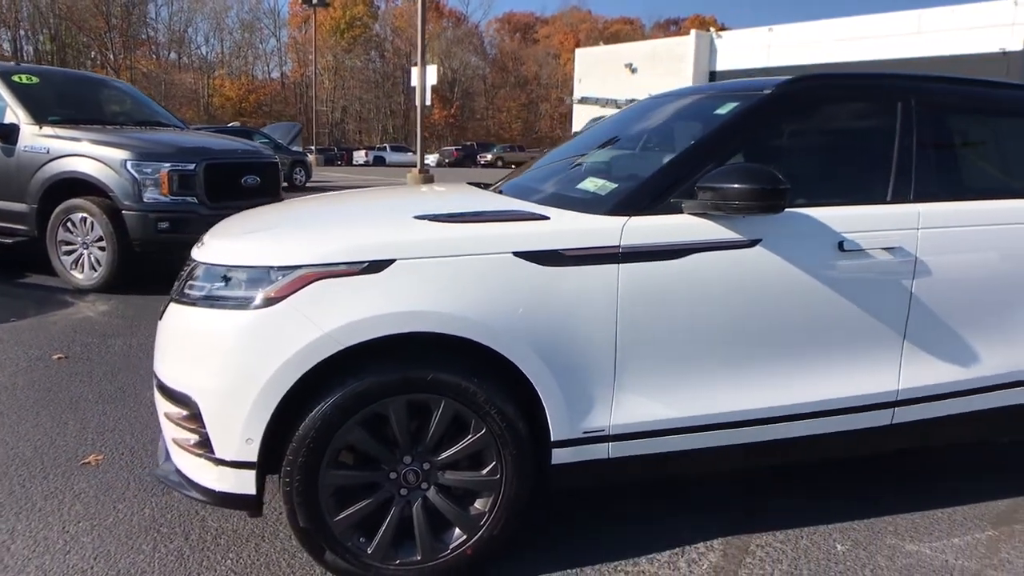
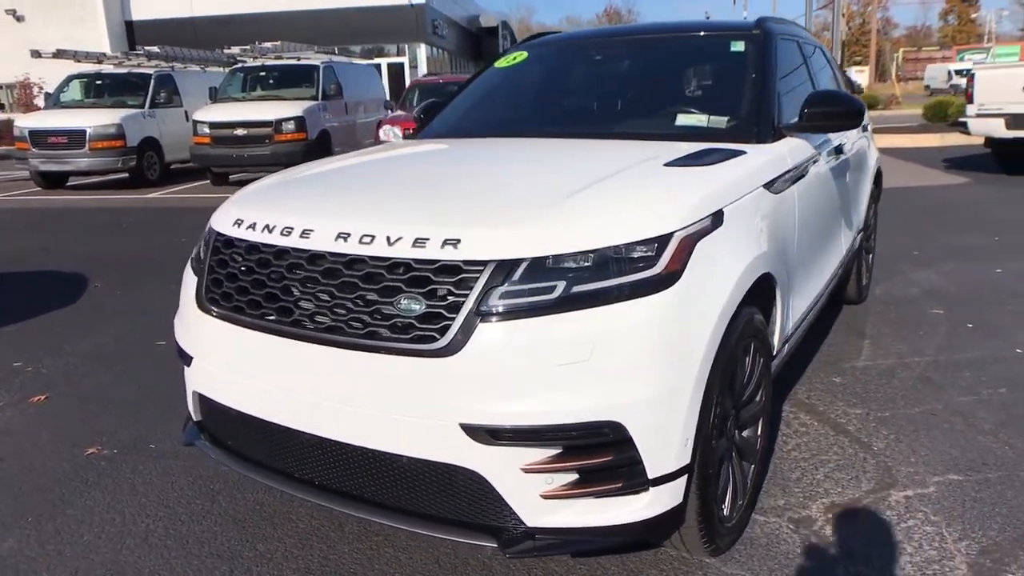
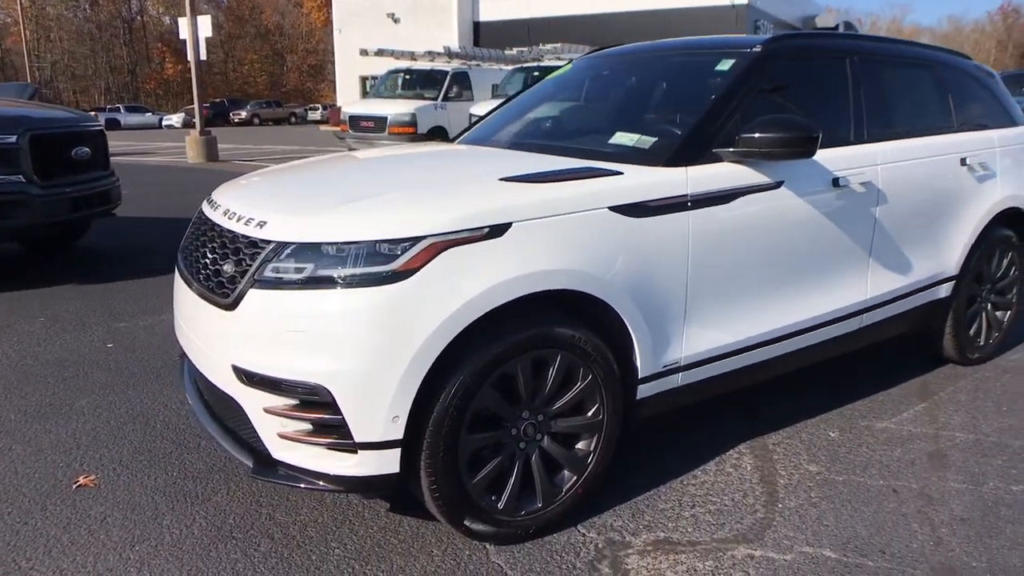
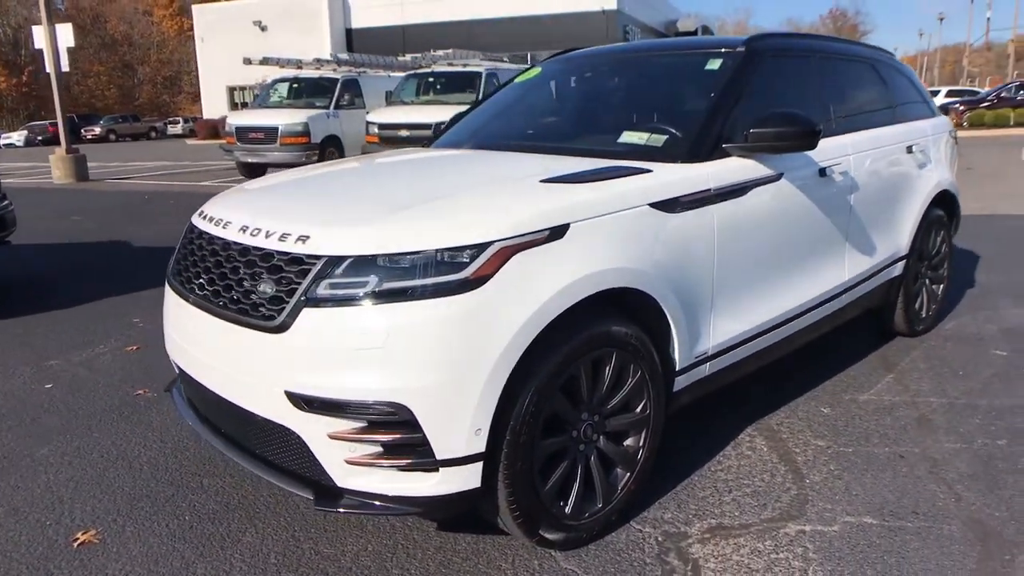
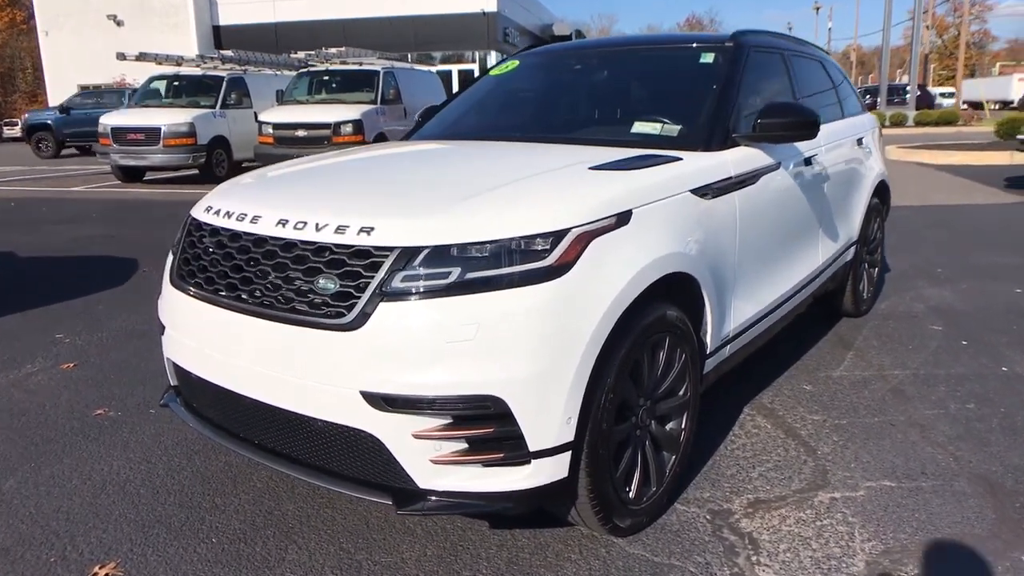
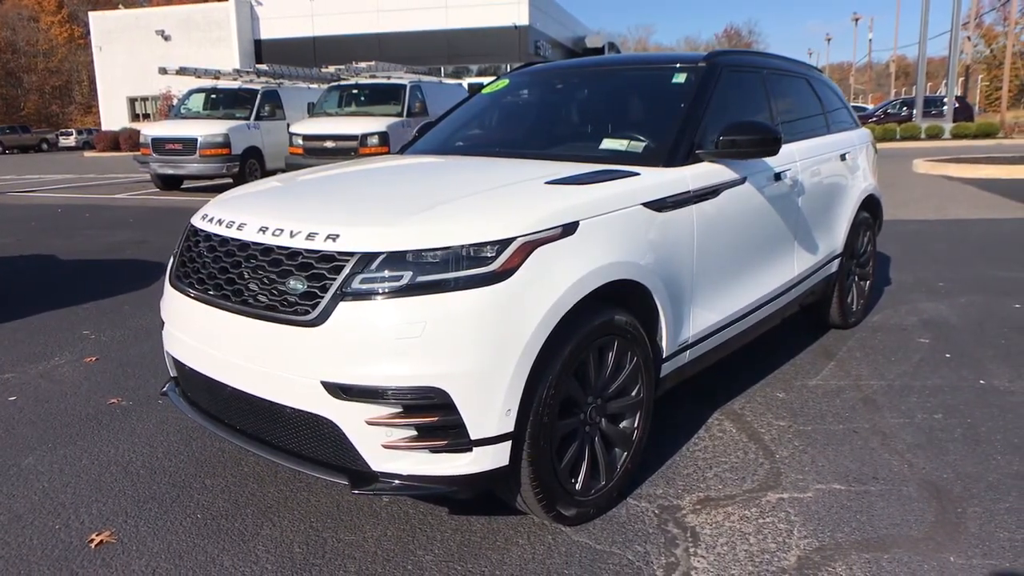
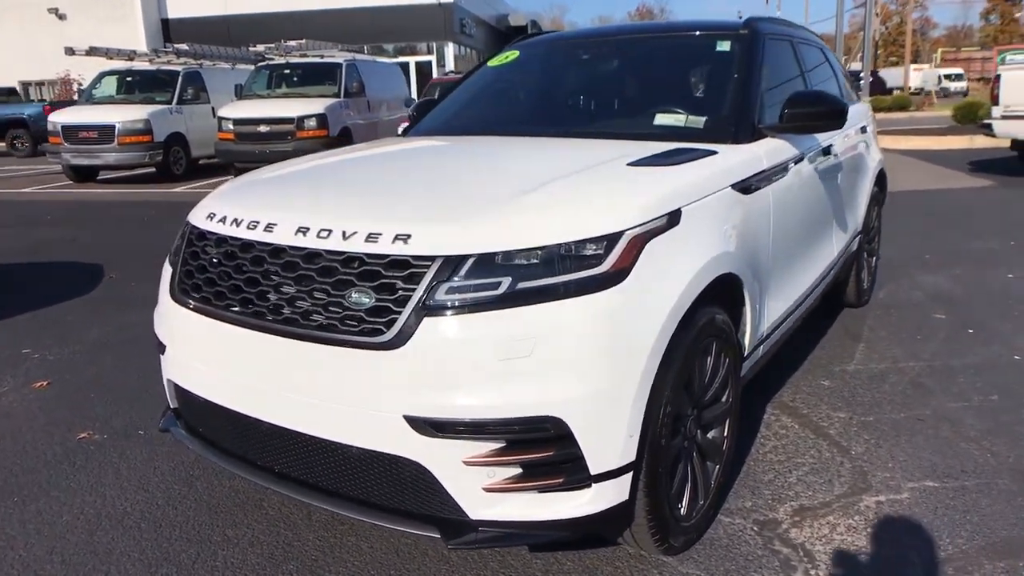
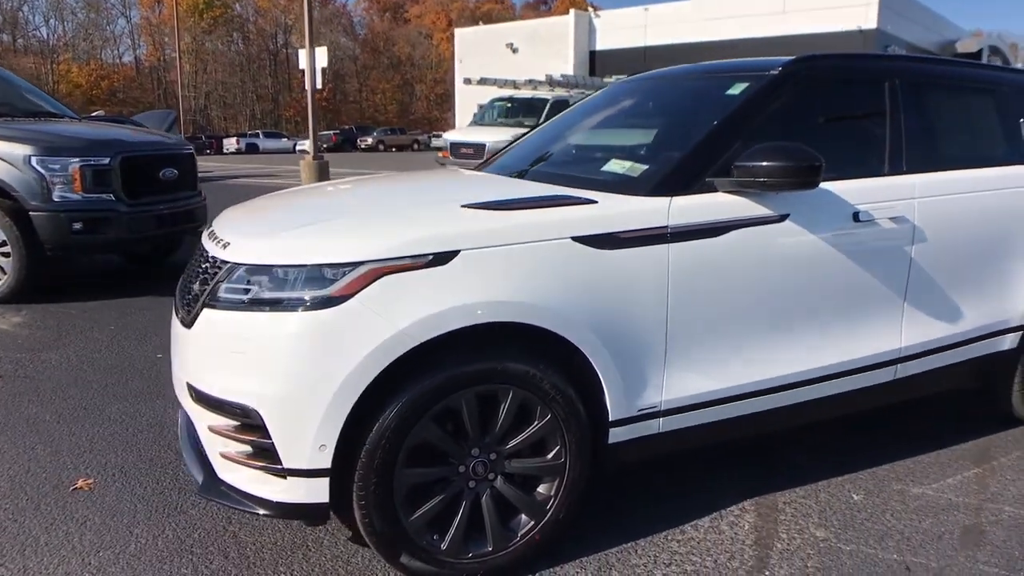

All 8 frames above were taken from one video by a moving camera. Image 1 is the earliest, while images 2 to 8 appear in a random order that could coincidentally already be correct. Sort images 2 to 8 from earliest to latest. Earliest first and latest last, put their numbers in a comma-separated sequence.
8, 3, 4, 6, 5, 7, 2
